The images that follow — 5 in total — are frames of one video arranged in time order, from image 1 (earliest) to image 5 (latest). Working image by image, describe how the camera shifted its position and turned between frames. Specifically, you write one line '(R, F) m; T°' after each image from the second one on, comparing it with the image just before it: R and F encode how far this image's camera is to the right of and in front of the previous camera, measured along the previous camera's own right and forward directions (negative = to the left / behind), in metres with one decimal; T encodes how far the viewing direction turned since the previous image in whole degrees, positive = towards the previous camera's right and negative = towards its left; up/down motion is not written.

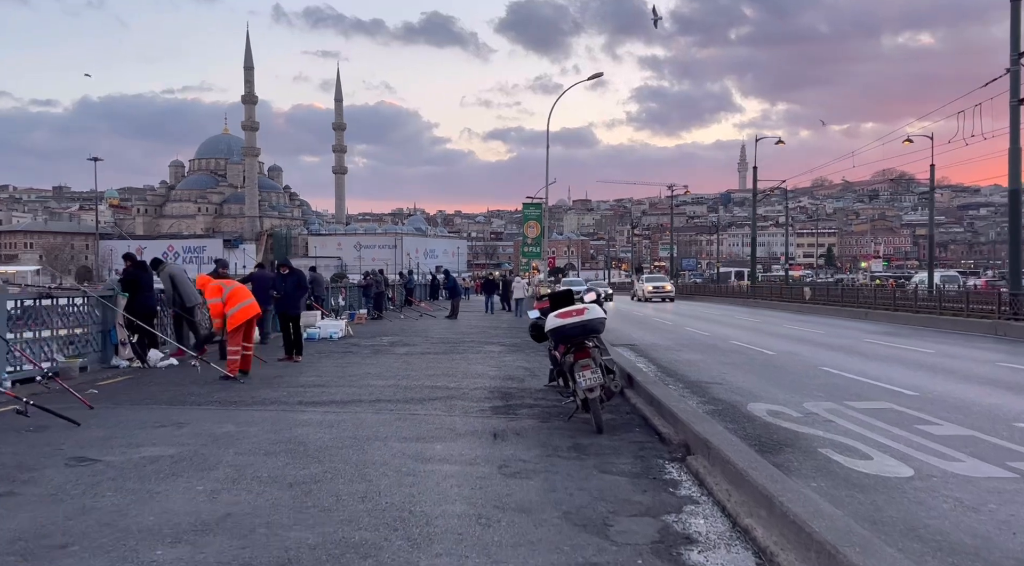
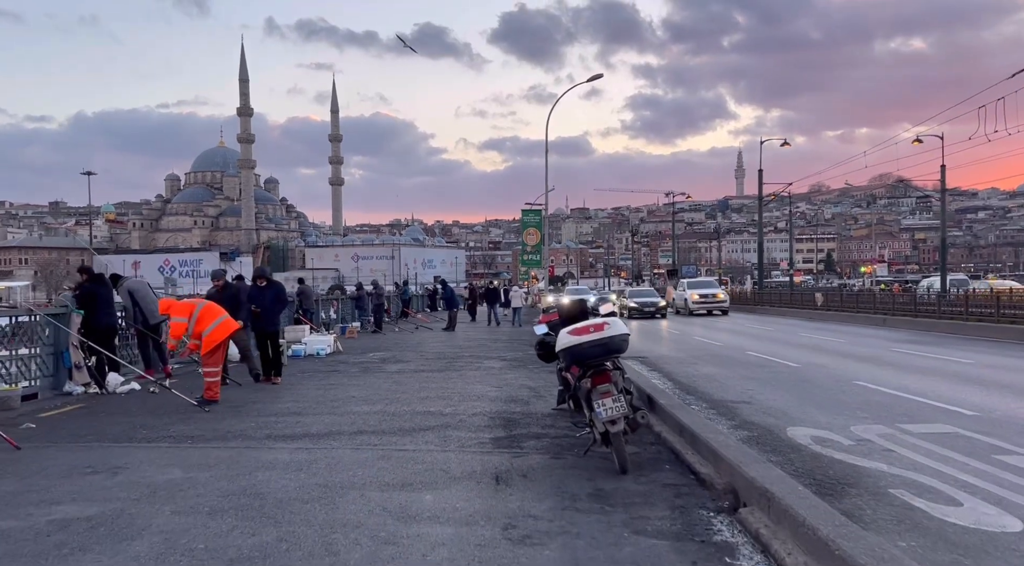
(0.0, +1.4) m; 0°
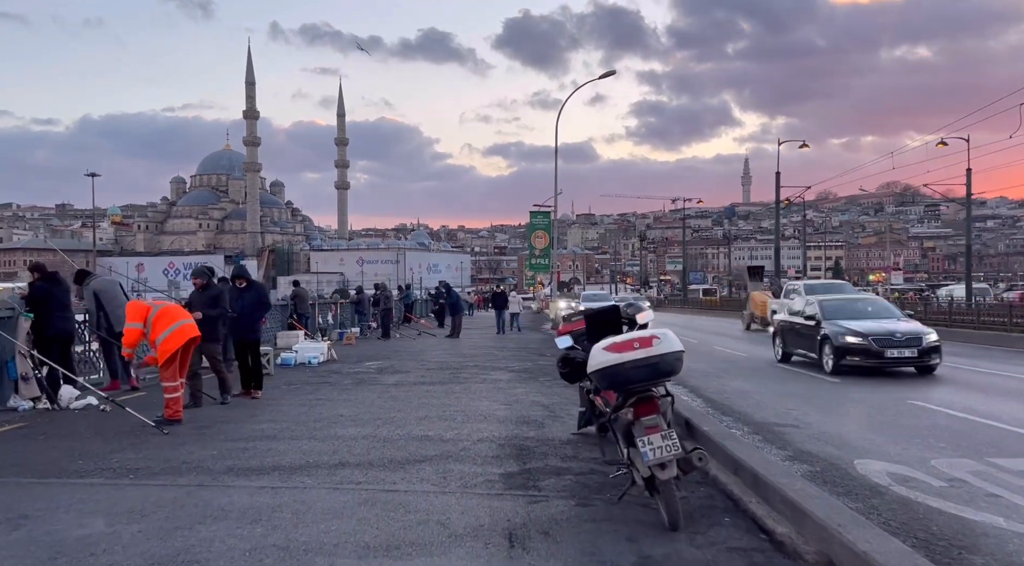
(-0.1, +1.5) m; 0°
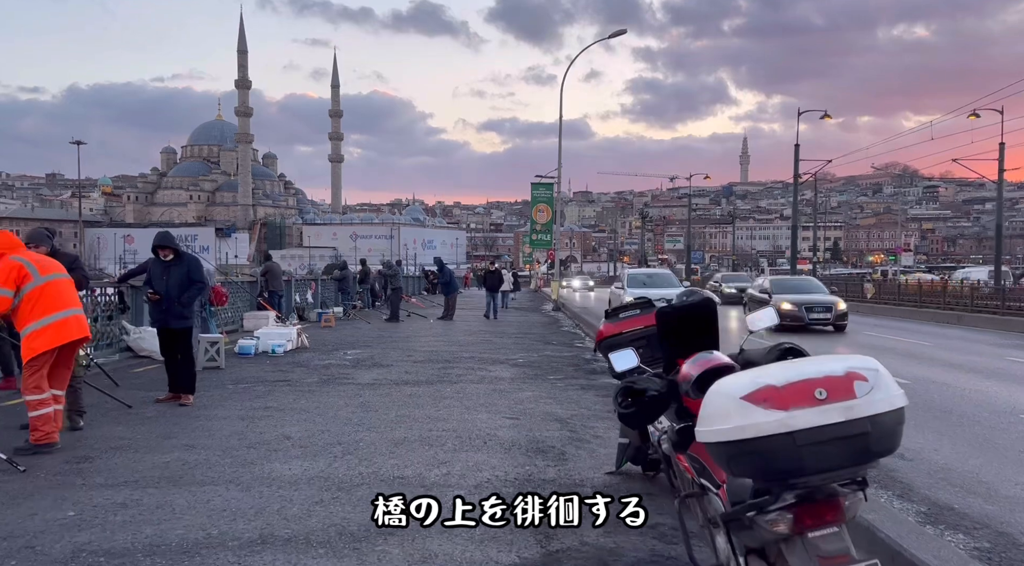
(-0.1, +2.6) m; 0°
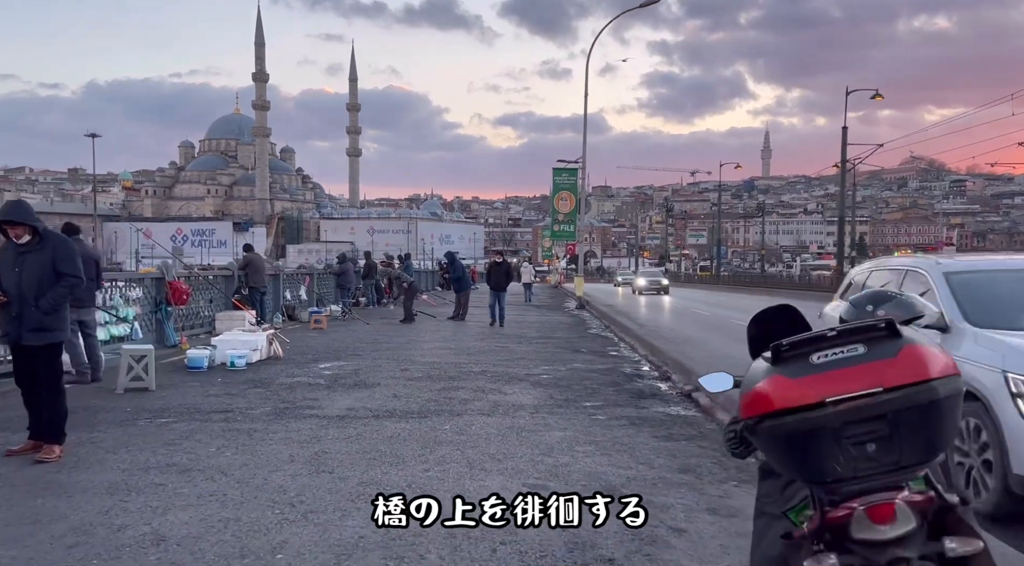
(-0.1, +3.0) m; -1°
